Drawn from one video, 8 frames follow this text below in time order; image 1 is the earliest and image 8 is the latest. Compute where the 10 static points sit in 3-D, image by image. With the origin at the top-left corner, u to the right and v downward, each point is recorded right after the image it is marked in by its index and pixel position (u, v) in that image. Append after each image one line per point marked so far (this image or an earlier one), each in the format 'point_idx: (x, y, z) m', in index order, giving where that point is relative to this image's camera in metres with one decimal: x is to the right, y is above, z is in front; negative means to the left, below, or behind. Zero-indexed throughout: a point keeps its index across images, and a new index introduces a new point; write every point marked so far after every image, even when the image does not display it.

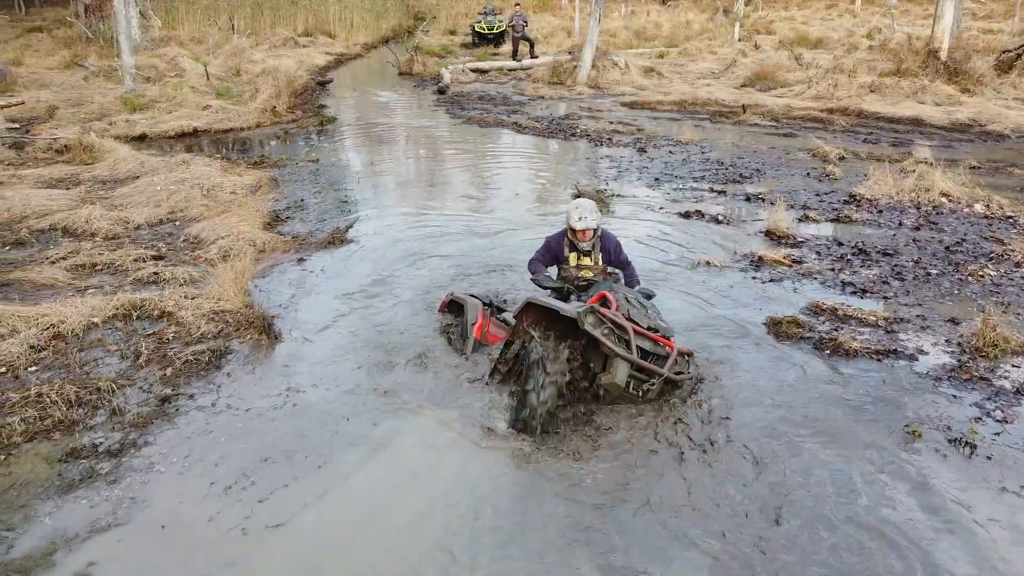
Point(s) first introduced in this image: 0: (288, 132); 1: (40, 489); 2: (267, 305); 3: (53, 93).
0: (-3.7, +2.6, +13.4) m
1: (-2.4, -1.0, +4.1) m
2: (-1.9, -0.1, +6.3) m
3: (-8.9, +3.8, +15.9) m
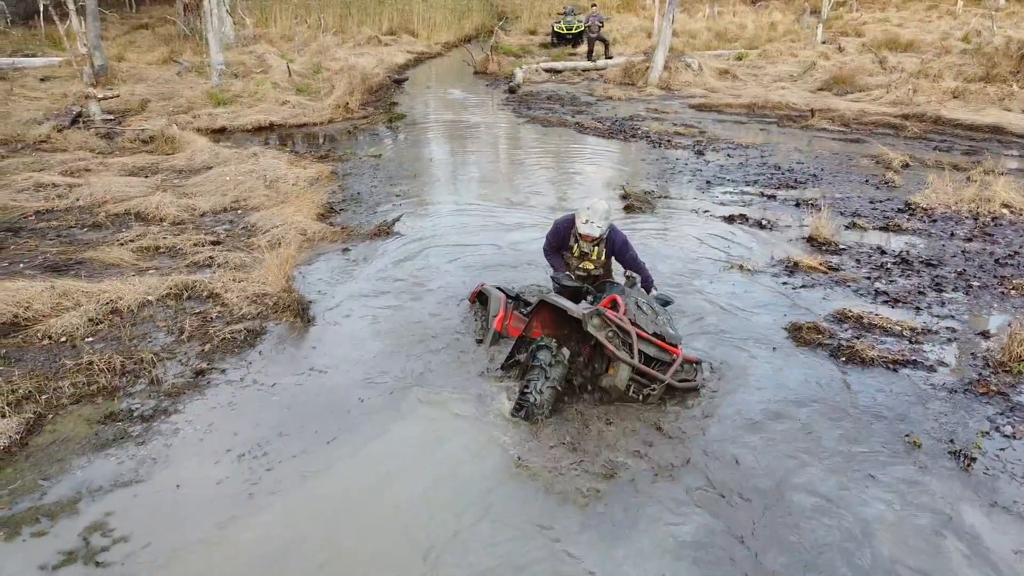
0: (-2.6, +2.7, +13.9) m
1: (-2.4, -0.9, +4.5) m
2: (-1.7, 0.0, +6.6) m
3: (-7.5, +4.2, +16.9) m
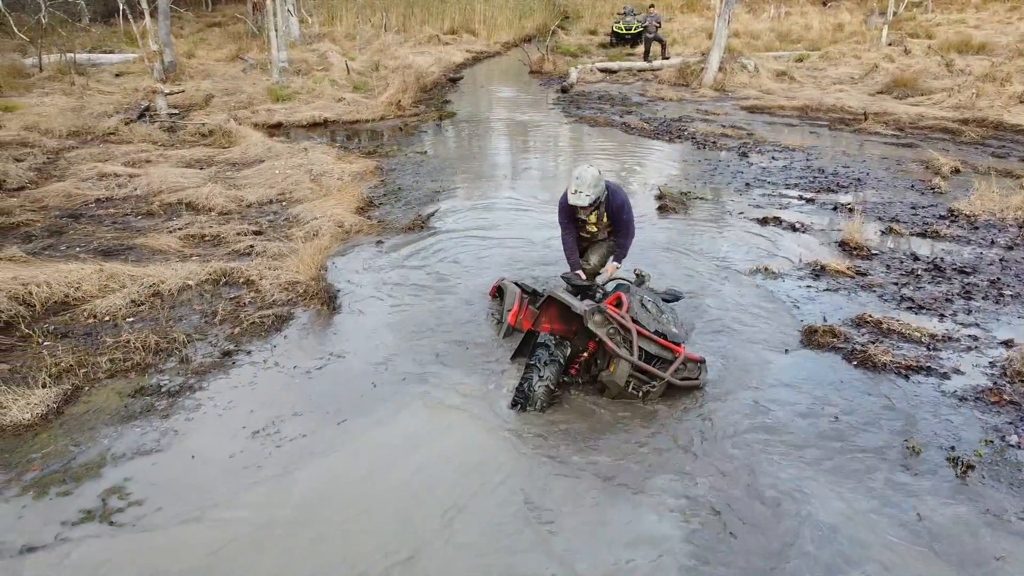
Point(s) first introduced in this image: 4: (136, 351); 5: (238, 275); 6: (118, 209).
0: (-1.8, +2.8, +14.2) m
1: (-2.4, -0.8, +4.9) m
2: (-1.5, +0.1, +6.9) m
3: (-6.4, +4.5, +17.6) m
4: (-2.6, -0.4, +5.6) m
5: (-2.3, +0.1, +6.9) m
6: (-4.3, +0.9, +9.0) m
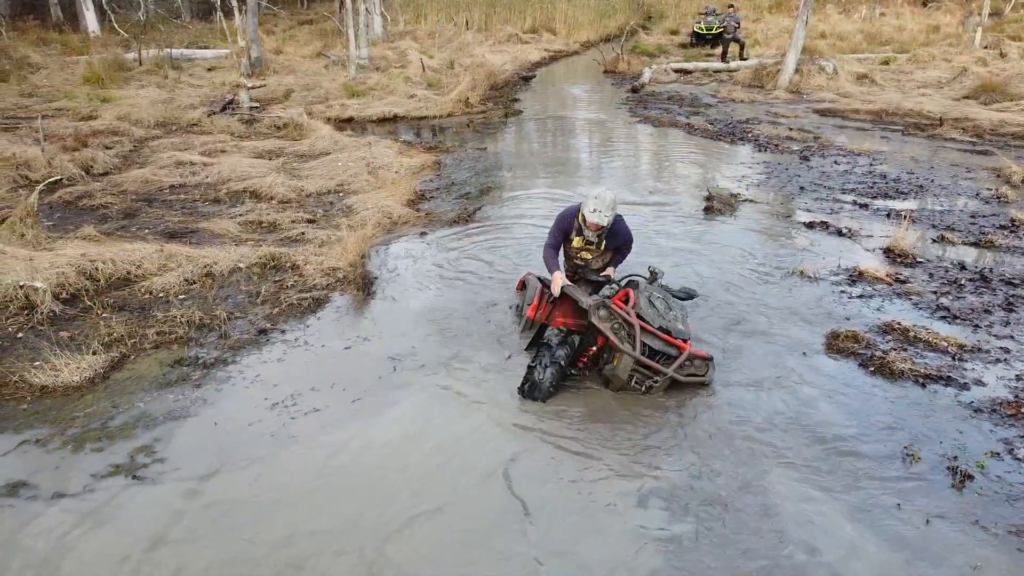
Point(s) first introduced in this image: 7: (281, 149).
0: (-0.7, +2.9, +14.5) m
1: (-2.4, -0.6, +5.3) m
2: (-1.2, +0.2, +7.2) m
3: (-4.9, +4.8, +18.4) m
4: (-2.4, -0.3, +6.0) m
5: (-2.0, +0.2, +7.3) m
6: (-3.8, +1.1, +9.6) m
7: (-3.4, +2.0, +11.9) m
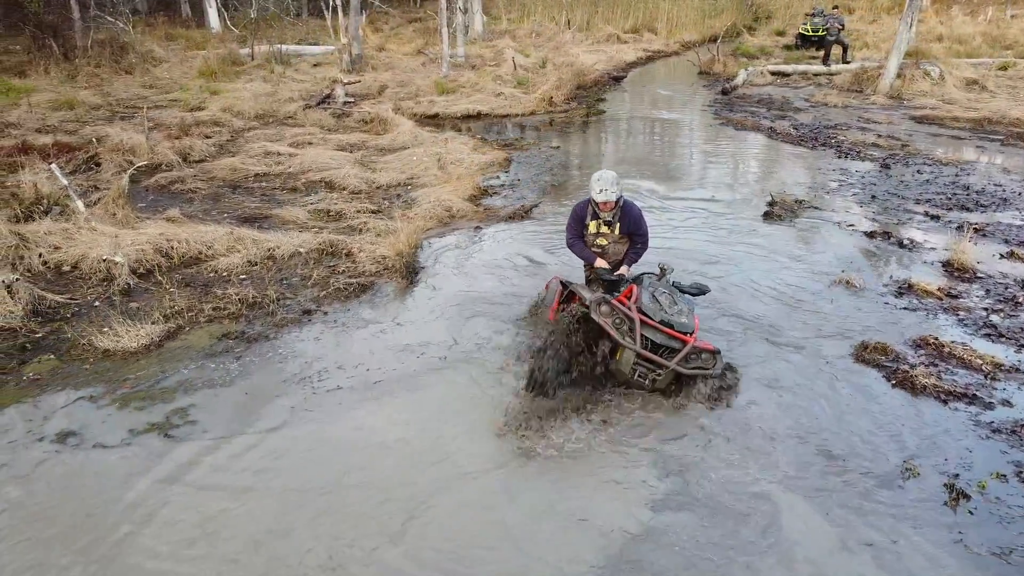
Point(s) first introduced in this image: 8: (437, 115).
0: (+0.8, +3.0, +14.7) m
1: (-2.2, -0.5, +5.8) m
2: (-0.8, +0.3, +7.5) m
3: (-2.8, +5.0, +19.1) m
4: (-2.2, -0.1, +6.5) m
5: (-1.6, +0.4, +7.7) m
6: (-3.0, +1.3, +10.2) m
7: (-2.3, +2.2, +12.4) m
8: (-1.4, +3.2, +14.9) m
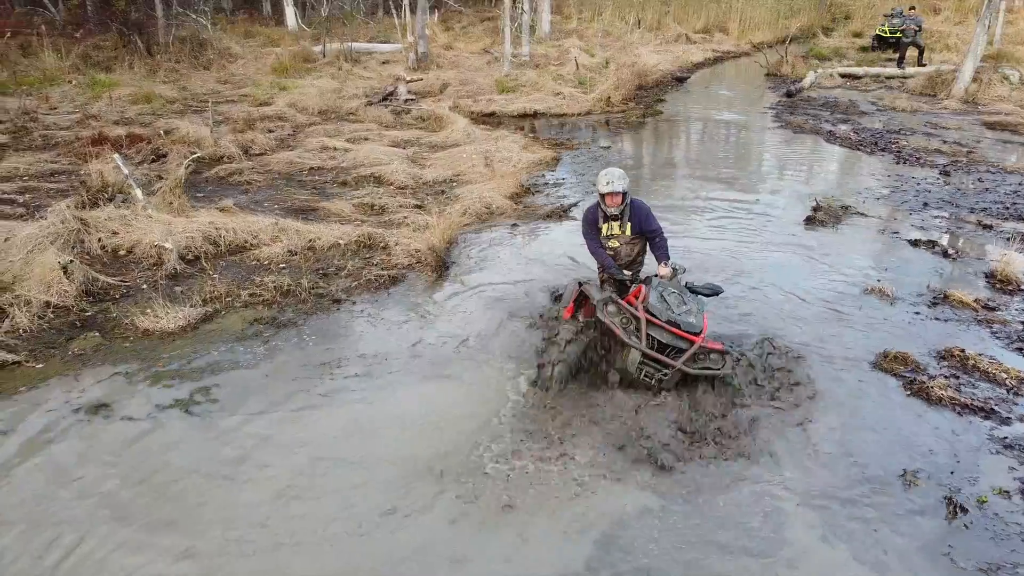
0: (+1.8, +3.0, +14.7) m
1: (-2.1, -0.3, +6.1) m
2: (-0.5, +0.3, +7.7) m
3: (-1.3, +5.1, +19.3) m
4: (-2.0, 0.0, +6.8) m
5: (-1.3, +0.5, +8.0) m
6: (-2.5, +1.4, +10.6) m
7: (-1.5, +2.3, +12.7) m
8: (-0.3, +3.2, +15.1) m
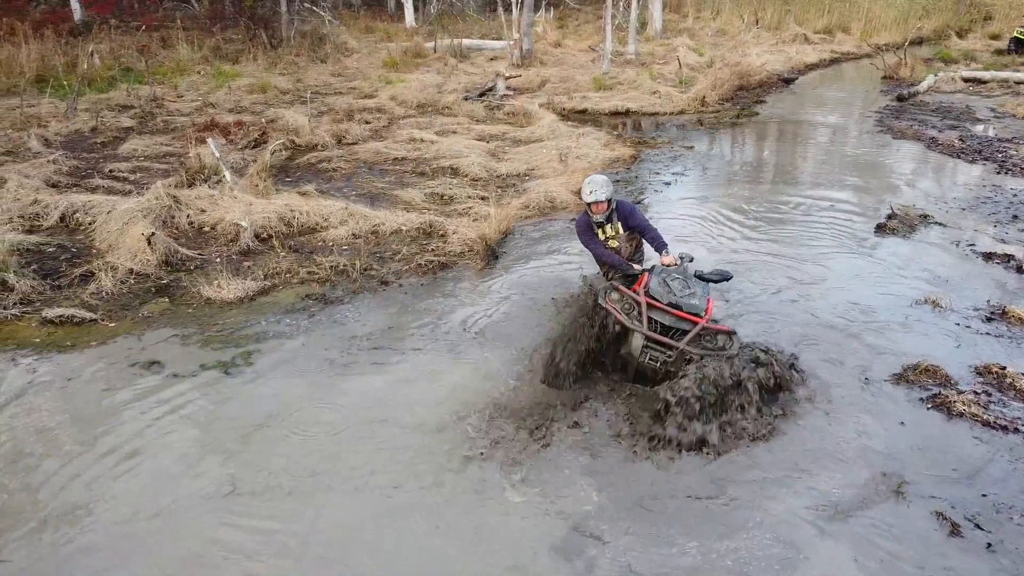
0: (+3.4, +3.0, +14.5) m
1: (-1.9, -0.2, +6.5) m
2: (0.0, +0.4, +7.9) m
3: (+1.1, +5.2, +19.5) m
4: (-1.6, +0.2, +7.3) m
5: (-0.7, +0.6, +8.3) m
6: (-1.5, +1.6, +11.0) m
7: (-0.1, +2.5, +13.0) m
8: (+1.4, +3.3, +15.2) m
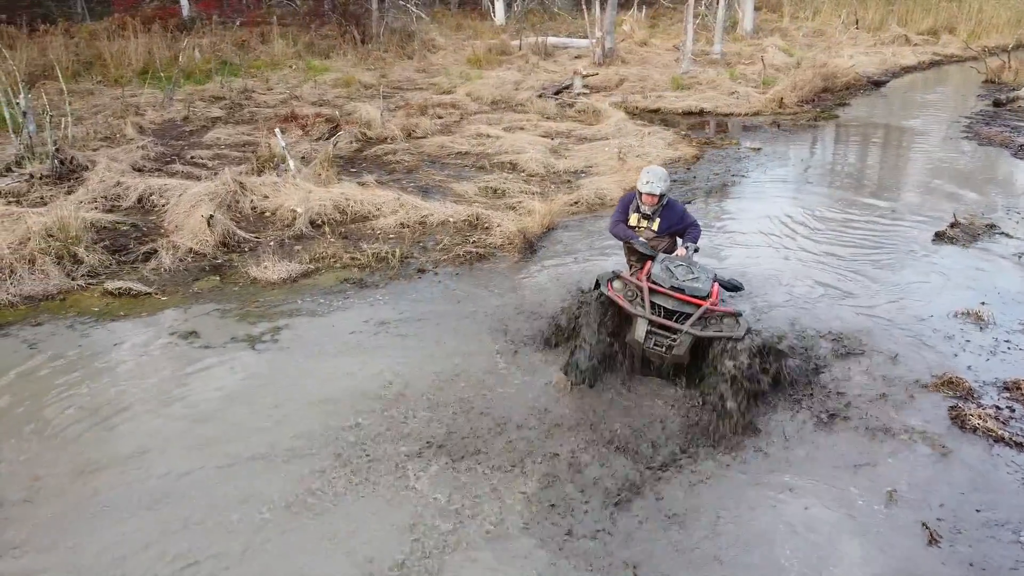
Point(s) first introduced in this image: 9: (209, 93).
0: (+4.6, +2.9, +14.2) m
1: (-1.6, 0.0, +6.9) m
2: (+0.4, +0.5, +8.1) m
3: (+3.0, +5.2, +19.4) m
4: (-1.3, +0.3, +7.5) m
5: (-0.3, +0.7, +8.5) m
6: (-0.7, +1.8, +11.3) m
7: (+0.9, +2.5, +13.1) m
8: (+2.7, +3.3, +15.0) m
9: (-6.1, +3.9, +16.3) m
